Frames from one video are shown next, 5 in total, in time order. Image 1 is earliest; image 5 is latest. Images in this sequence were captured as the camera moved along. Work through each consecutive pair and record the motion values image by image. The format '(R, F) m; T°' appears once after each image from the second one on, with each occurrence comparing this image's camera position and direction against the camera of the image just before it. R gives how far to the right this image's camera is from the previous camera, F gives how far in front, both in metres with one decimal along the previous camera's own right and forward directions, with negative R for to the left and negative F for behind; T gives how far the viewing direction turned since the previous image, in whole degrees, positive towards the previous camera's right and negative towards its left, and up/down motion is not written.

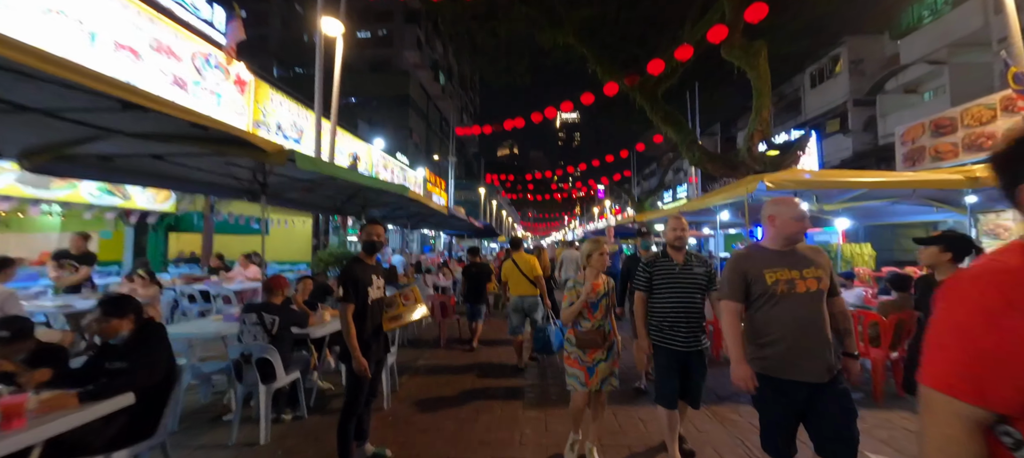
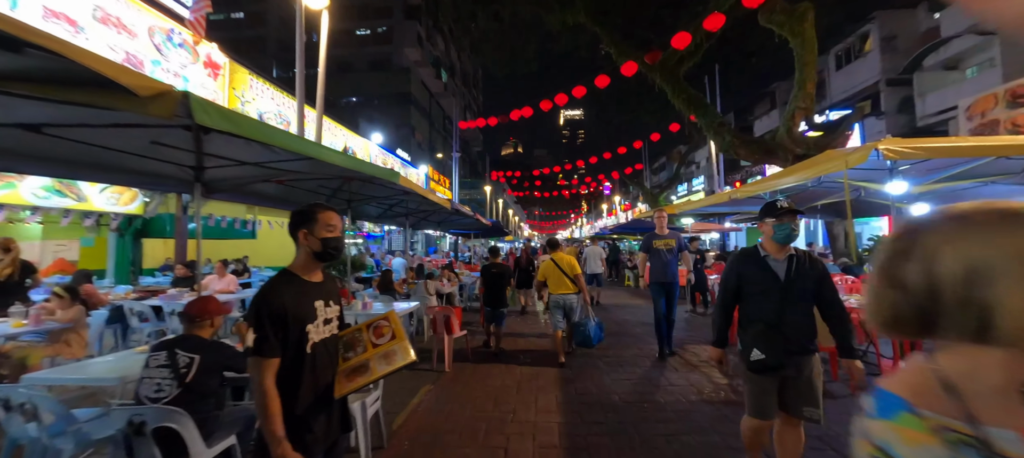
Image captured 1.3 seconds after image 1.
(-0.2, +1.3) m; -1°
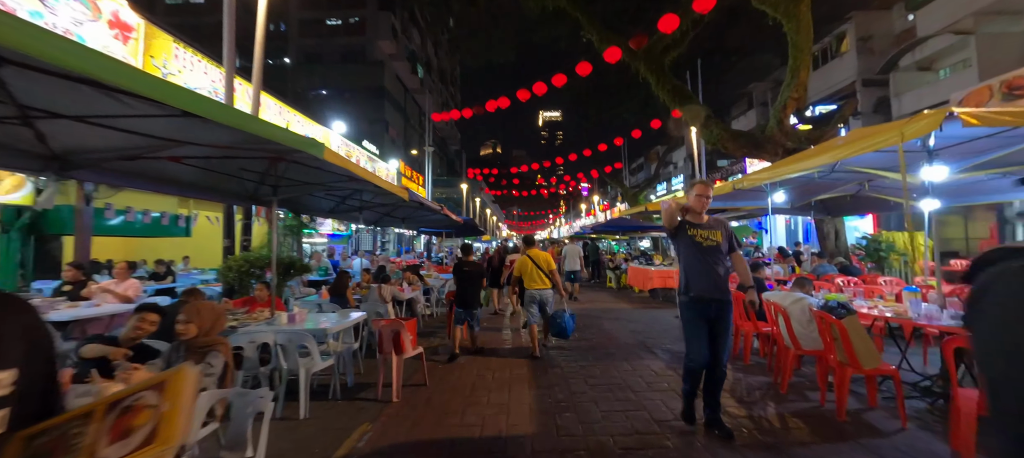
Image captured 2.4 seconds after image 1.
(+0.1, +1.1) m; +3°
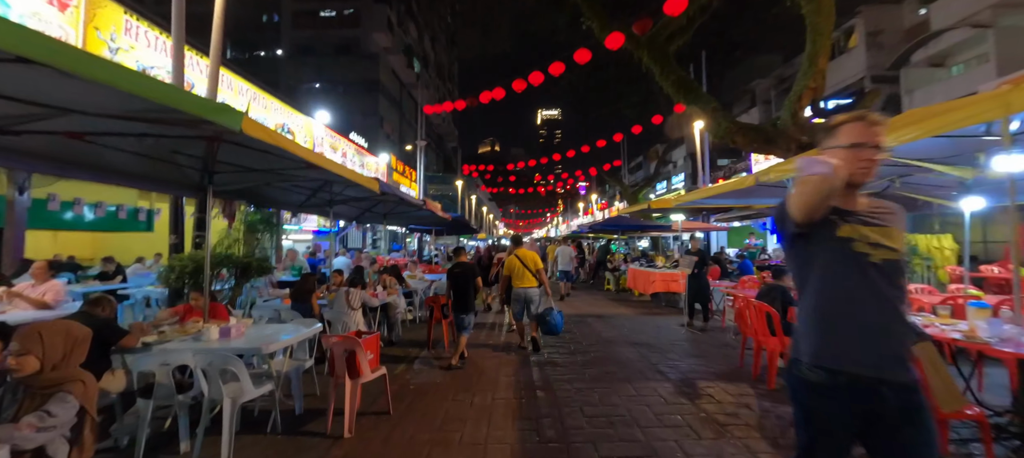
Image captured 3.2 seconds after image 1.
(+0.1, +0.8) m; 0°
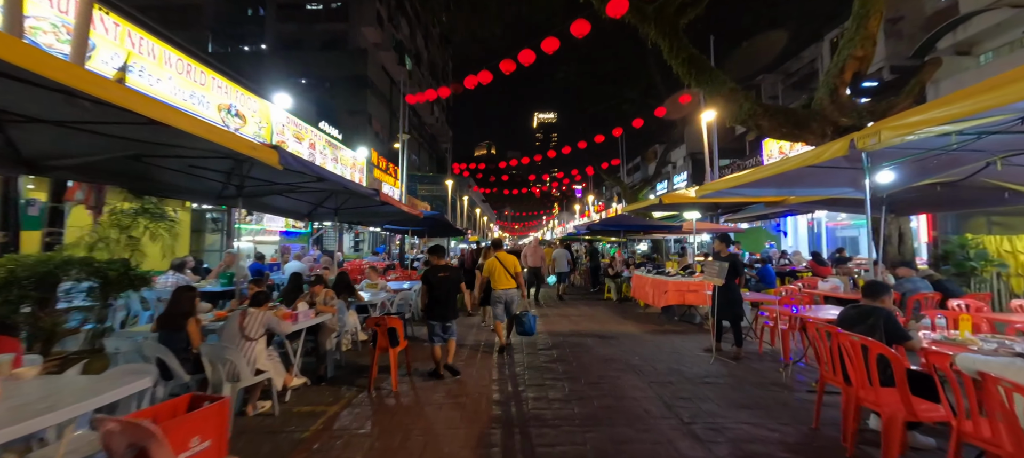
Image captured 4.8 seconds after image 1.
(+0.3, +1.8) m; +1°
